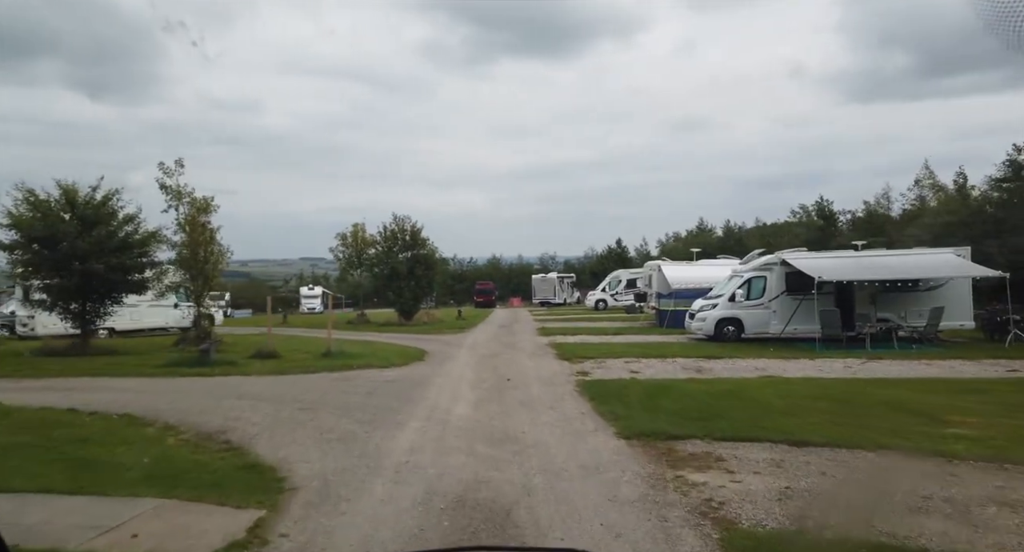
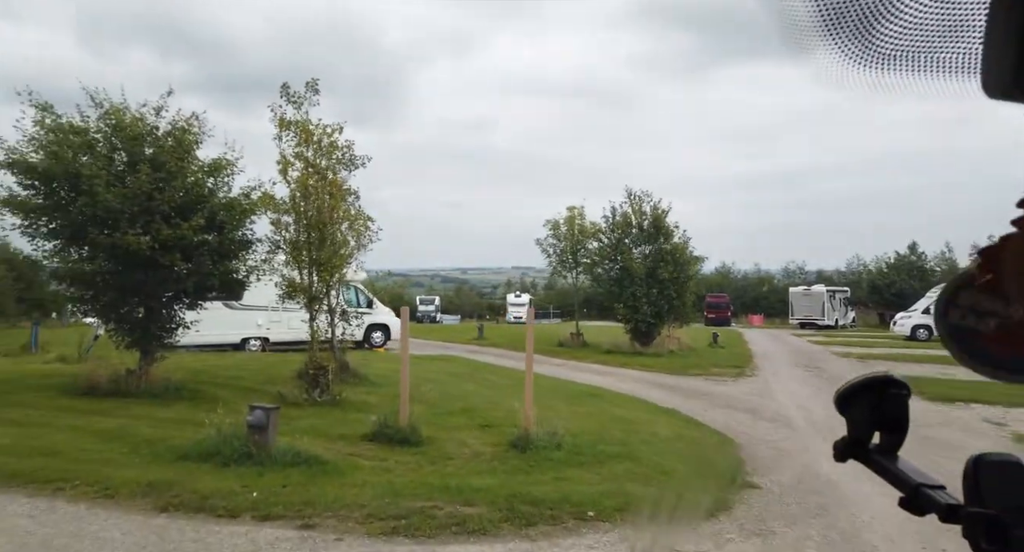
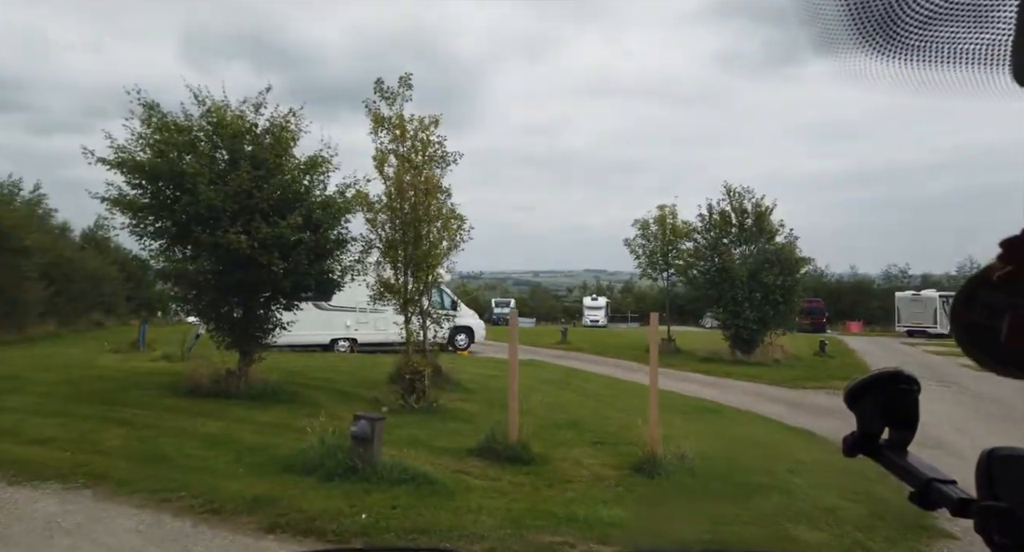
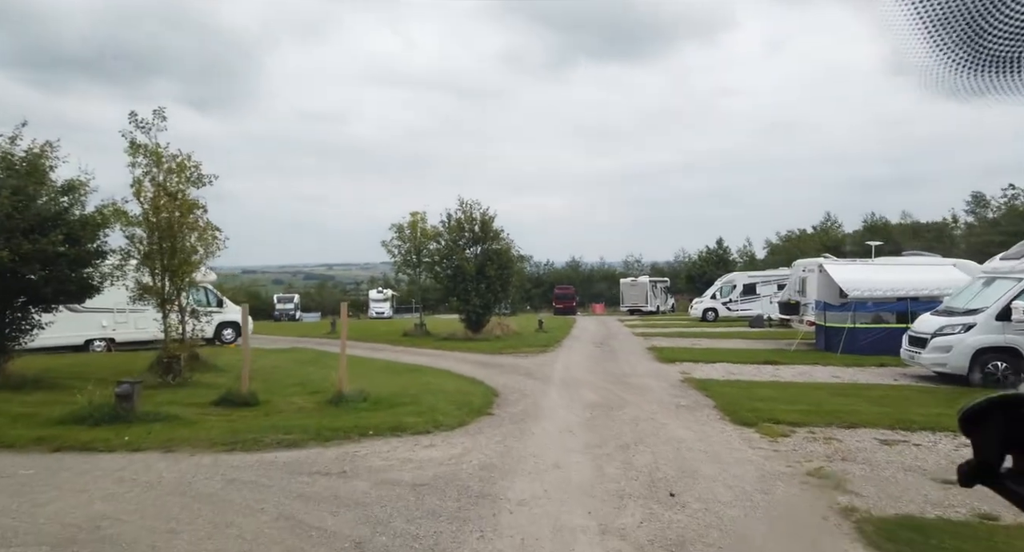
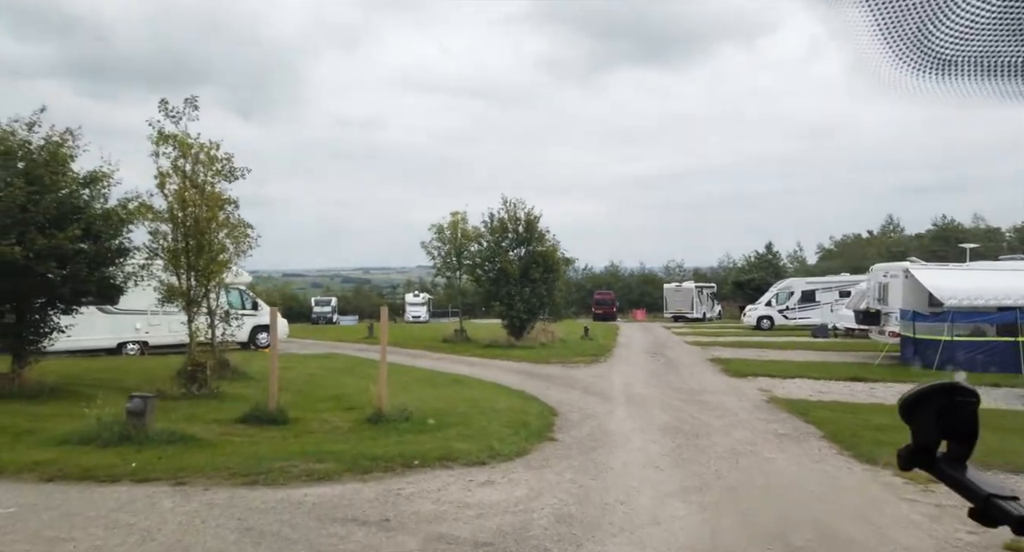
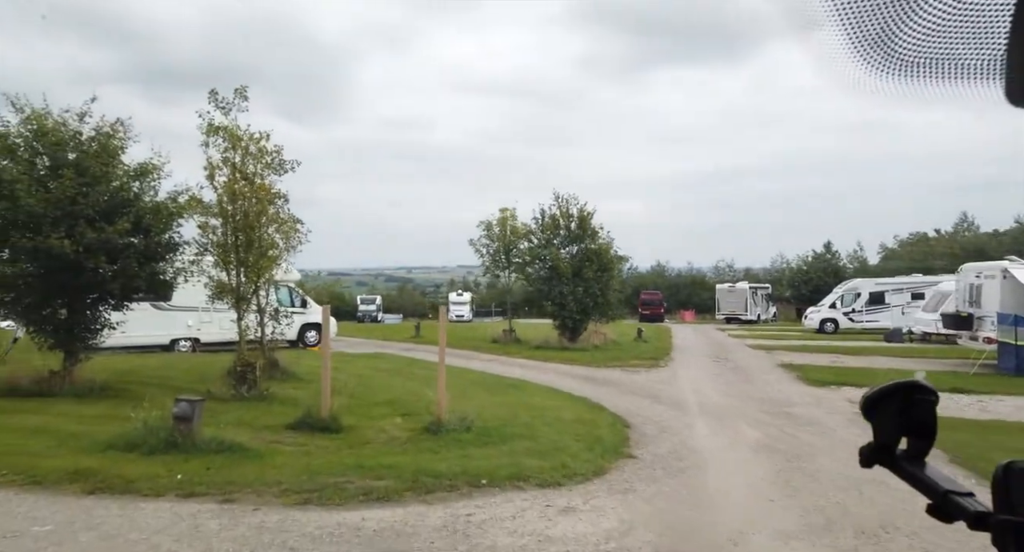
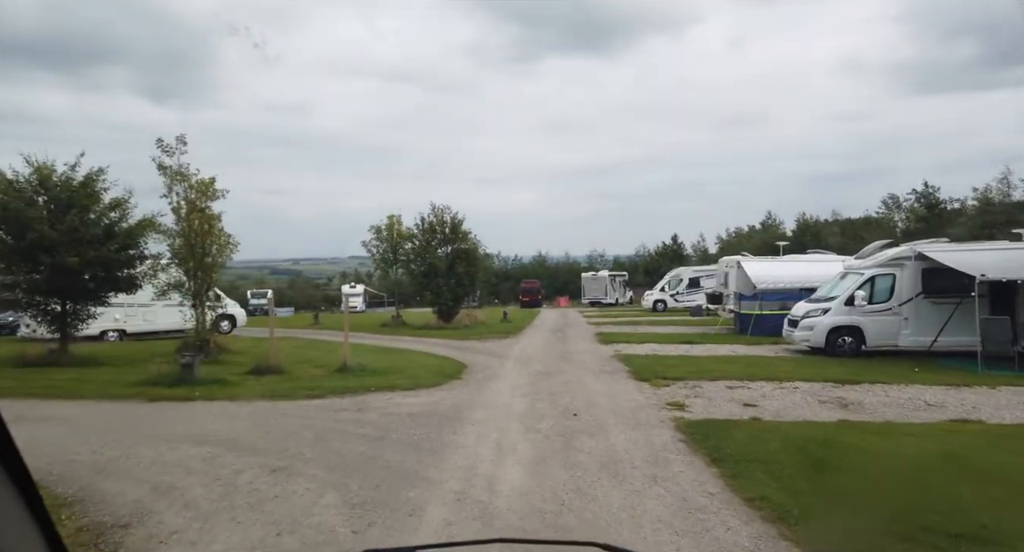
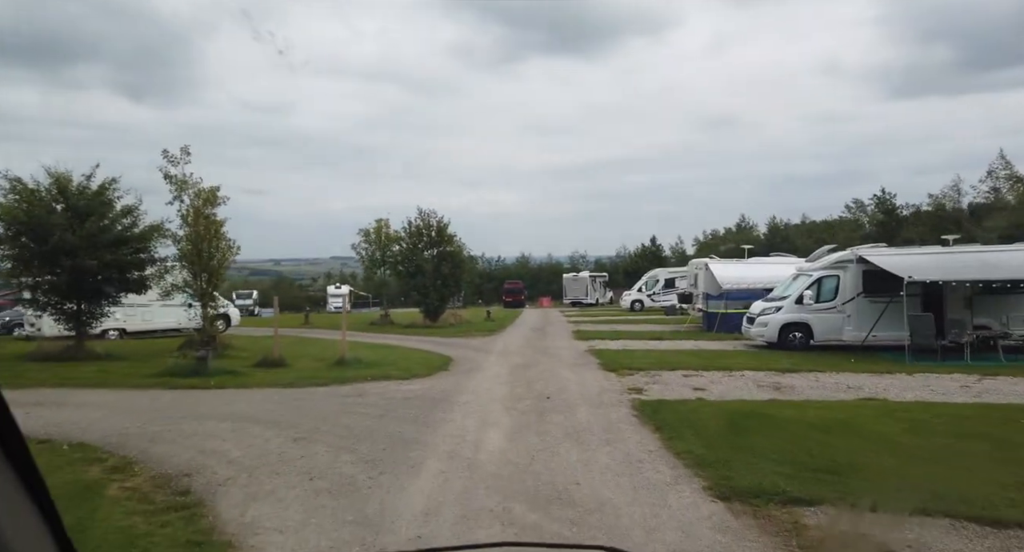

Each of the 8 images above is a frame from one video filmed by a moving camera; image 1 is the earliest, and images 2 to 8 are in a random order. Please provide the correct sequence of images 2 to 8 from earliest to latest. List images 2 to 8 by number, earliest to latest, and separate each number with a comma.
8, 7, 4, 5, 6, 2, 3
